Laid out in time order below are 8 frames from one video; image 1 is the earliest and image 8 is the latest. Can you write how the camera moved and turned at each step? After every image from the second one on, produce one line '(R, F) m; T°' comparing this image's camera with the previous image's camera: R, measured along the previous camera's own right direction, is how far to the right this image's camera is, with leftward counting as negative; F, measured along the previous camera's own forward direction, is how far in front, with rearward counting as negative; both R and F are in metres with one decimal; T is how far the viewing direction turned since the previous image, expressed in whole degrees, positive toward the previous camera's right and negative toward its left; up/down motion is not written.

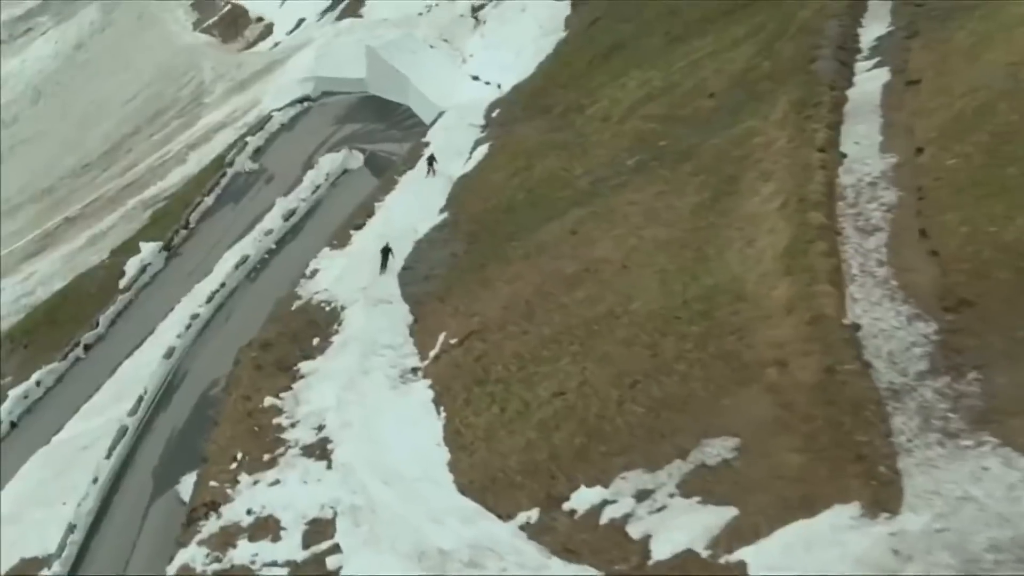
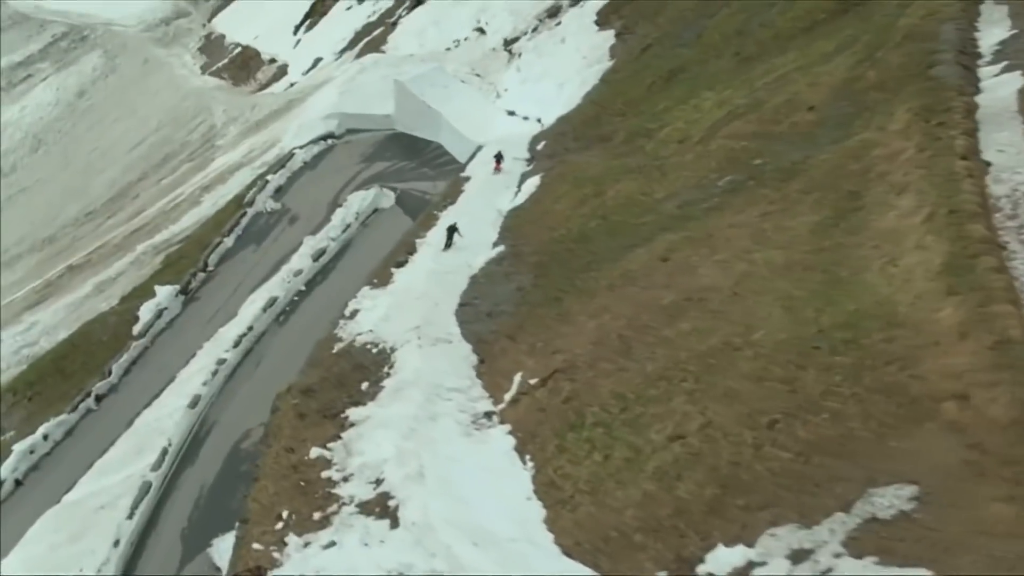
(-0.8, +1.6) m; +1°
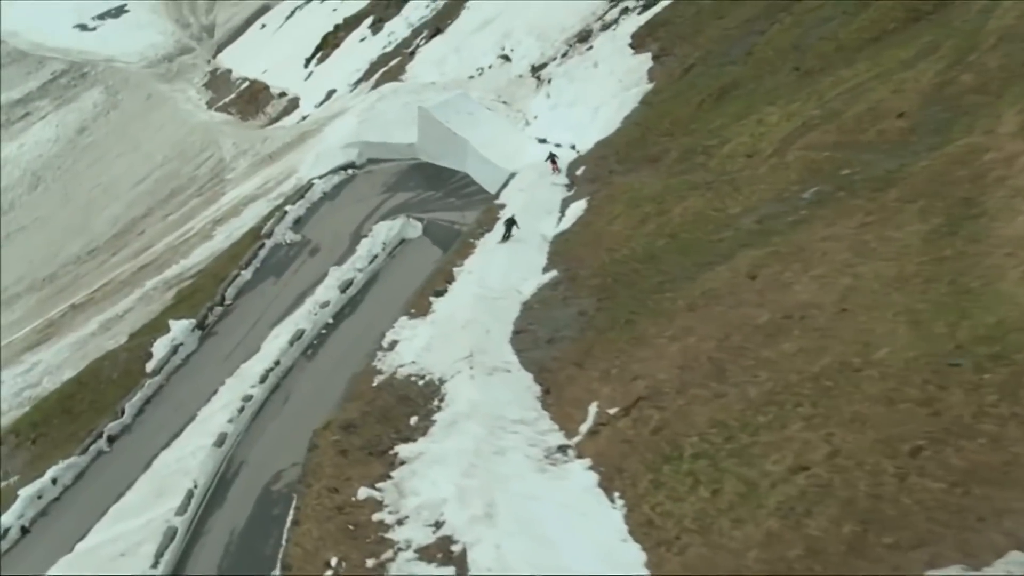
(-0.7, +1.2) m; +1°
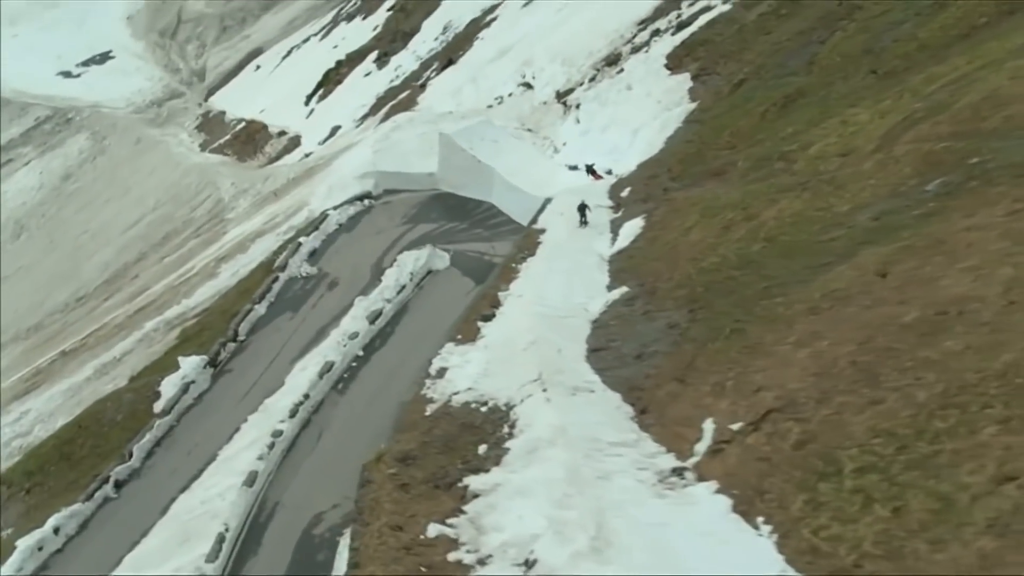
(-0.9, +1.5) m; +1°
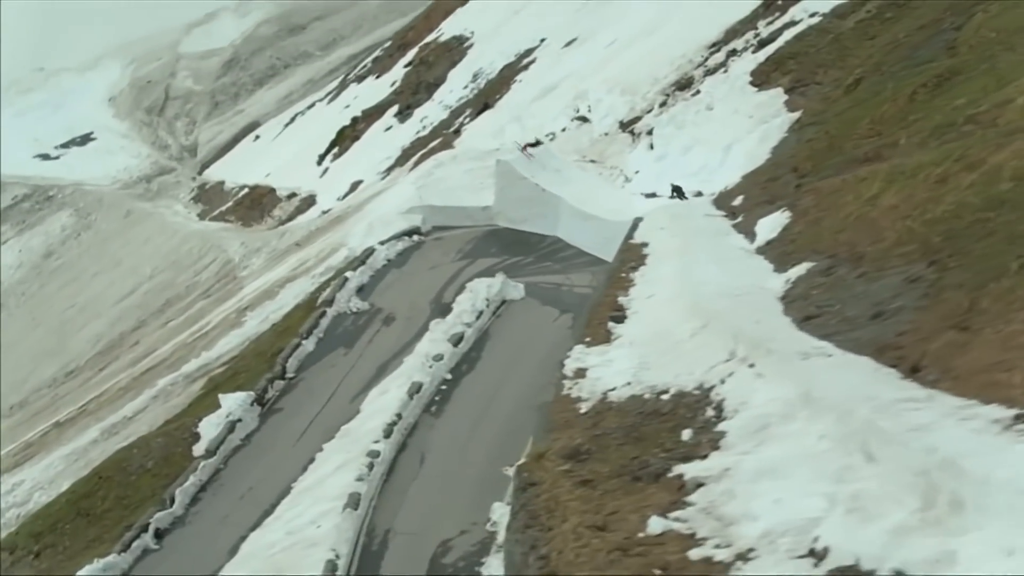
(-1.6, +2.5) m; +2°
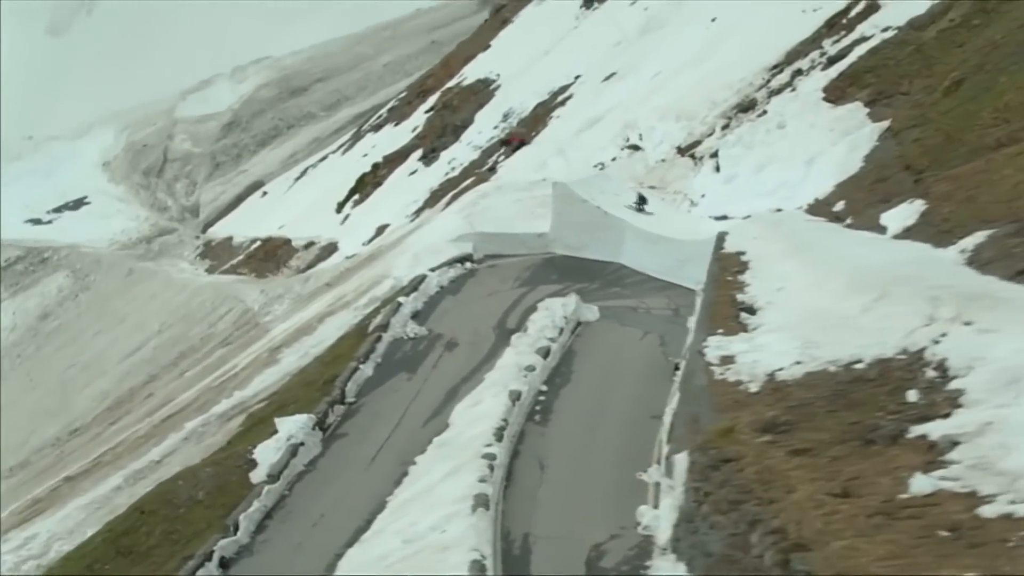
(-1.1, +1.4) m; +1°
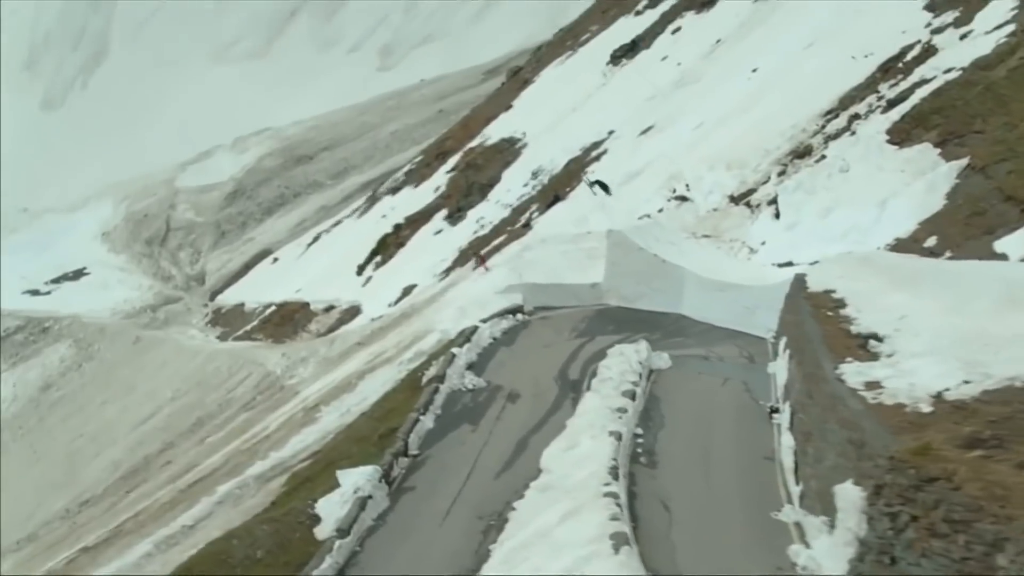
(-0.9, +0.9) m; +1°
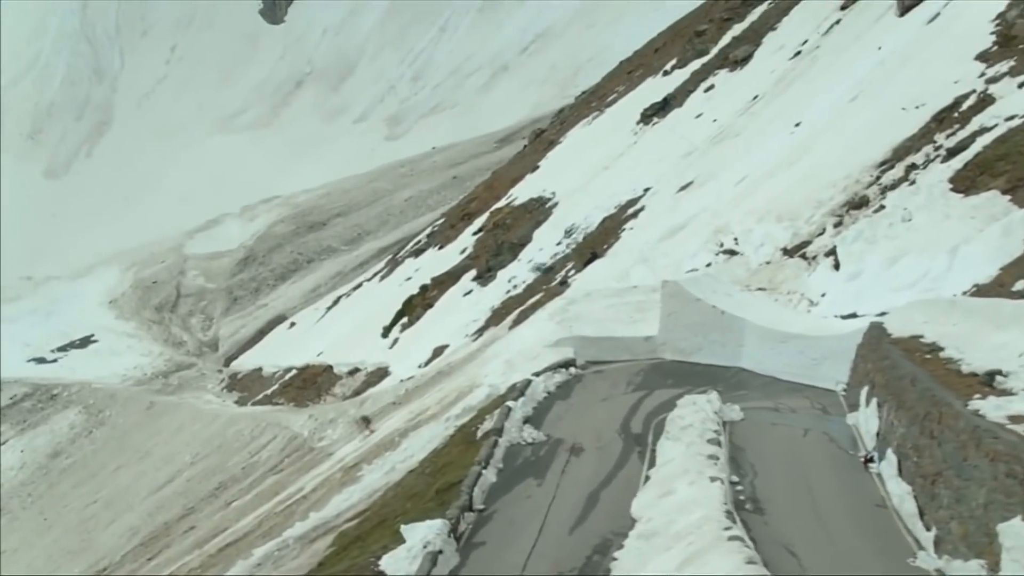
(-0.7, +0.6) m; +1°
